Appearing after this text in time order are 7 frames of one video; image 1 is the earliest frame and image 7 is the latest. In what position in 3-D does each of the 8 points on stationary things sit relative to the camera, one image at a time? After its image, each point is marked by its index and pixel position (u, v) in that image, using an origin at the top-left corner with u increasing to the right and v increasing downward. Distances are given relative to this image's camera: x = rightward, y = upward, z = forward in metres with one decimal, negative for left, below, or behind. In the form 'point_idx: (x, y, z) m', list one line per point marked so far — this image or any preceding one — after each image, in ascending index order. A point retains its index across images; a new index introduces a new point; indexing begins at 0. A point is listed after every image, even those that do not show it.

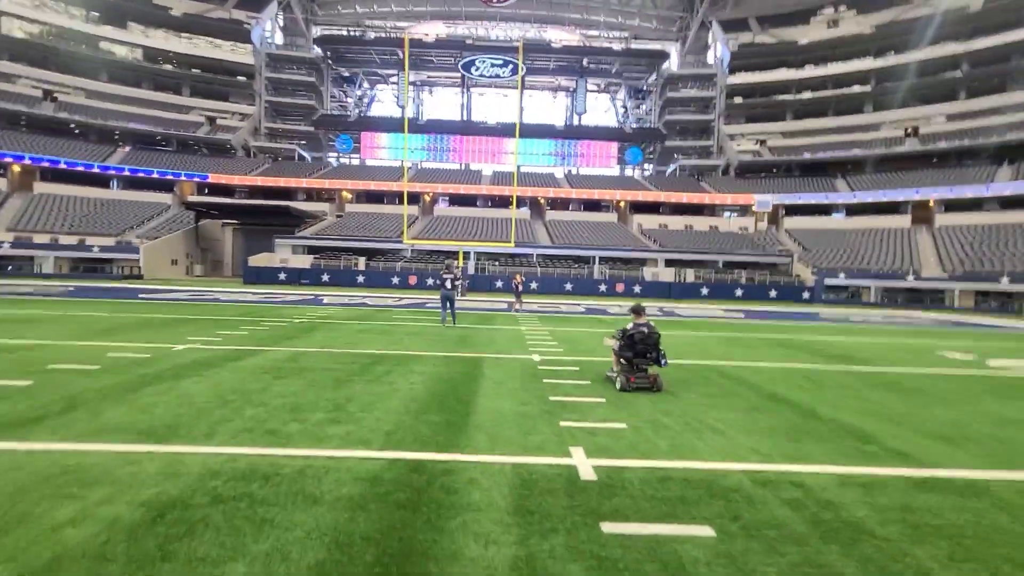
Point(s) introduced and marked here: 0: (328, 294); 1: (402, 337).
0: (-6.2, -0.3, +16.2) m
1: (-1.6, -0.7, +6.8) m
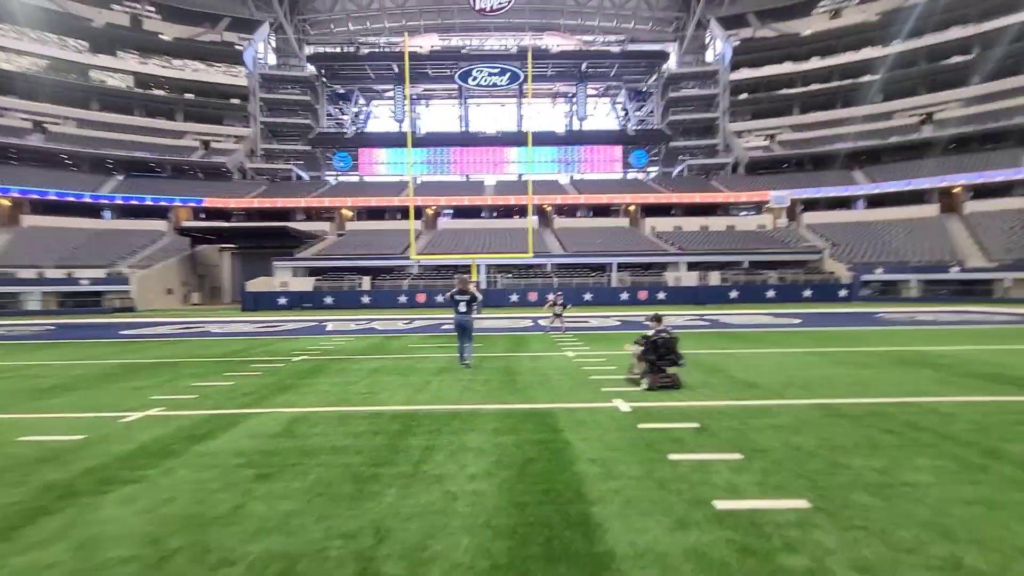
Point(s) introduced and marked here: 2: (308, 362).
0: (-5.5, -1.0, +14.7) m
1: (-0.9, -1.0, +5.3) m
2: (-2.8, -1.0, +6.6) m
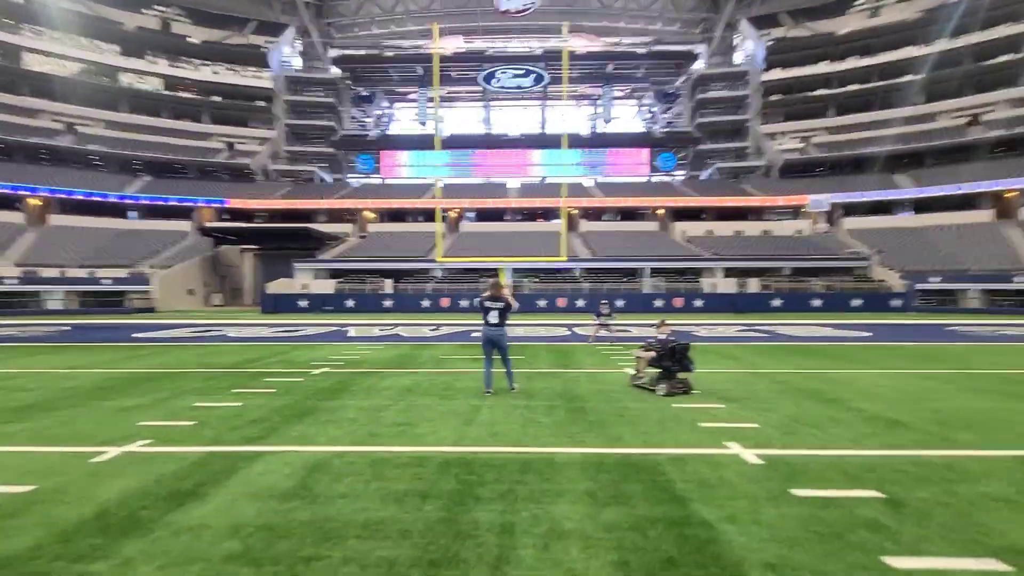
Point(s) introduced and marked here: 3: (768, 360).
0: (-4.6, -1.1, +13.9) m
1: (-0.3, -1.0, +4.3) m
2: (-2.1, -1.0, +5.7) m
3: (+3.8, -1.0, +7.2) m
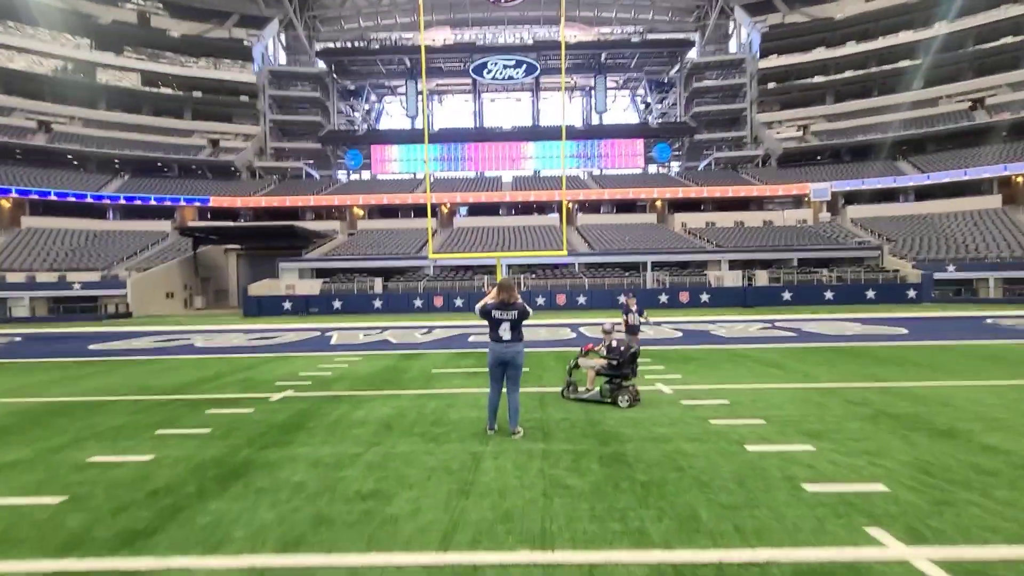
0: (-4.6, -1.1, +12.7) m
1: (-0.3, -1.1, +3.2) m
2: (-2.1, -1.1, +4.6) m
3: (+3.8, -1.0, +6.1) m
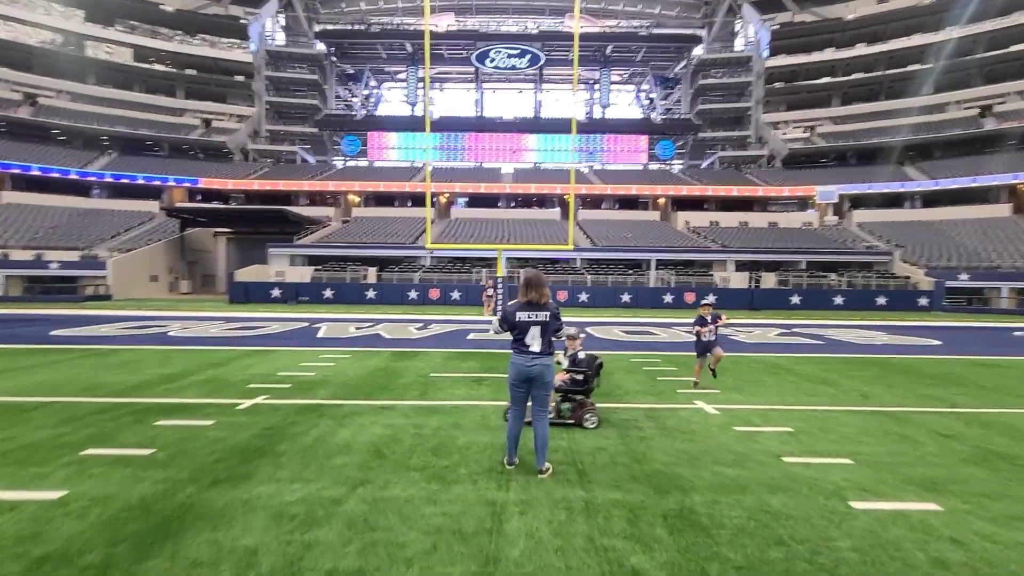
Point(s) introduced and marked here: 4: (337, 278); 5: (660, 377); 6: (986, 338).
0: (-4.5, -0.8, +11.9) m
1: (-0.1, -1.0, +2.4) m
2: (-1.9, -1.0, +3.8) m
3: (+3.9, -1.0, +5.4) m
4: (-6.6, +0.4, +18.5) m
5: (+1.7, -1.0, +5.7) m
6: (+9.9, -1.1, +10.3) m
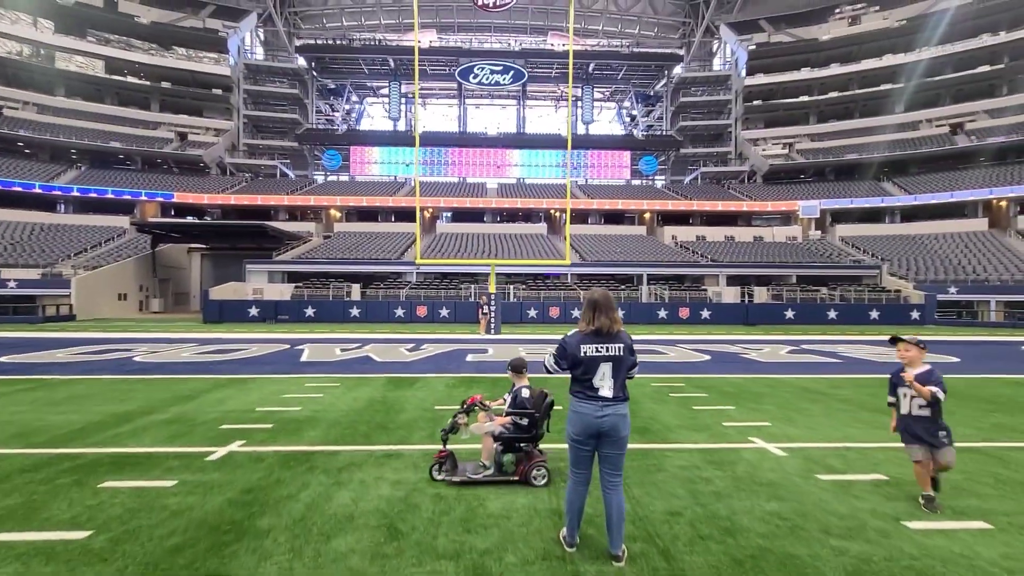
0: (-4.6, -1.2, +11.0) m
1: (+0.2, -1.1, +1.7) m
2: (-1.7, -1.1, +3.0) m
3: (+4.1, -1.2, +4.9) m
4: (-7.0, -0.3, +17.6) m
5: (+1.9, -1.2, +5.1) m
6: (+9.9, -1.3, +10.0) m
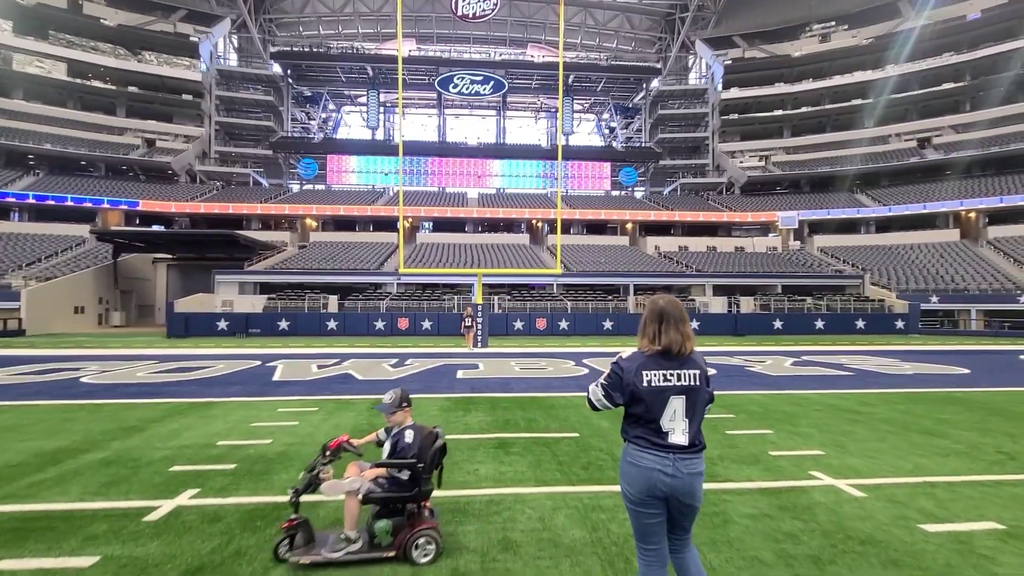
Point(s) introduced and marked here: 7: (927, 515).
0: (-4.8, -1.5, +10.2) m
1: (+0.4, -1.1, +1.1) m
2: (-1.5, -1.2, +2.3) m
3: (+4.2, -1.3, +4.4) m
4: (-7.4, -0.7, +16.6) m
5: (+1.9, -1.3, +4.5) m
6: (+9.8, -1.5, +9.8) m
7: (+2.2, -1.2, +2.6) m
